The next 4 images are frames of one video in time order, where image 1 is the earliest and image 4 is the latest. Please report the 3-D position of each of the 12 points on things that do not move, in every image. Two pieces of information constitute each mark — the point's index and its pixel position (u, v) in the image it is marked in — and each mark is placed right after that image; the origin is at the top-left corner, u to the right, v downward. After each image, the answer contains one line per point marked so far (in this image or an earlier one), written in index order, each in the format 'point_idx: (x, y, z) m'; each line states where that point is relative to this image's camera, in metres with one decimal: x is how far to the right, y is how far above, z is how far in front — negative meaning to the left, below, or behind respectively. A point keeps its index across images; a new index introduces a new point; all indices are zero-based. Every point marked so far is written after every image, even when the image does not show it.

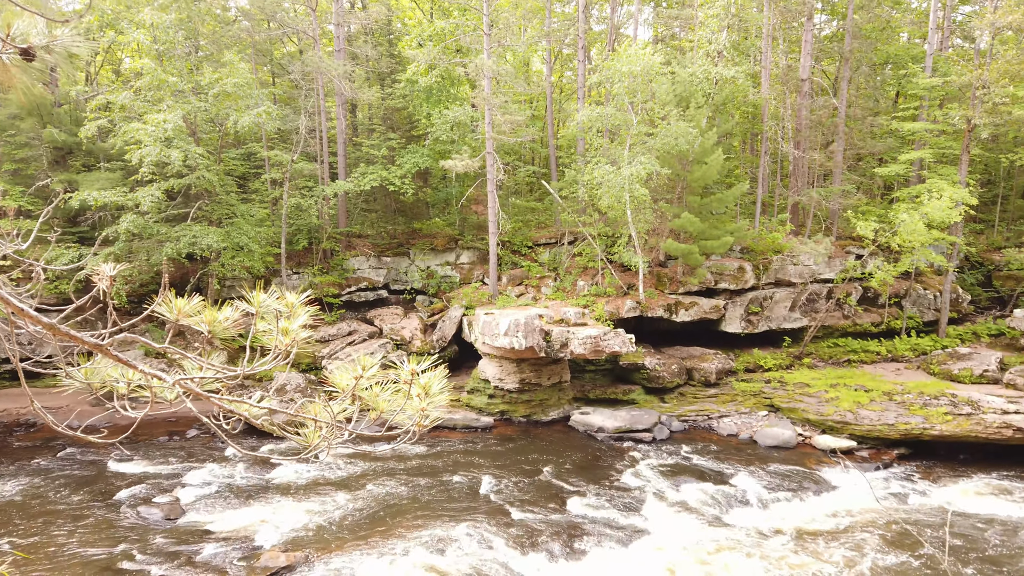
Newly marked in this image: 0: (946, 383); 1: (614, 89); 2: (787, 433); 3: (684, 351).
0: (+11.2, -2.4, +12.1) m
1: (+2.9, +5.7, +13.3) m
2: (+7.3, -3.7, +12.2) m
3: (+4.9, -1.9, +14.7) m
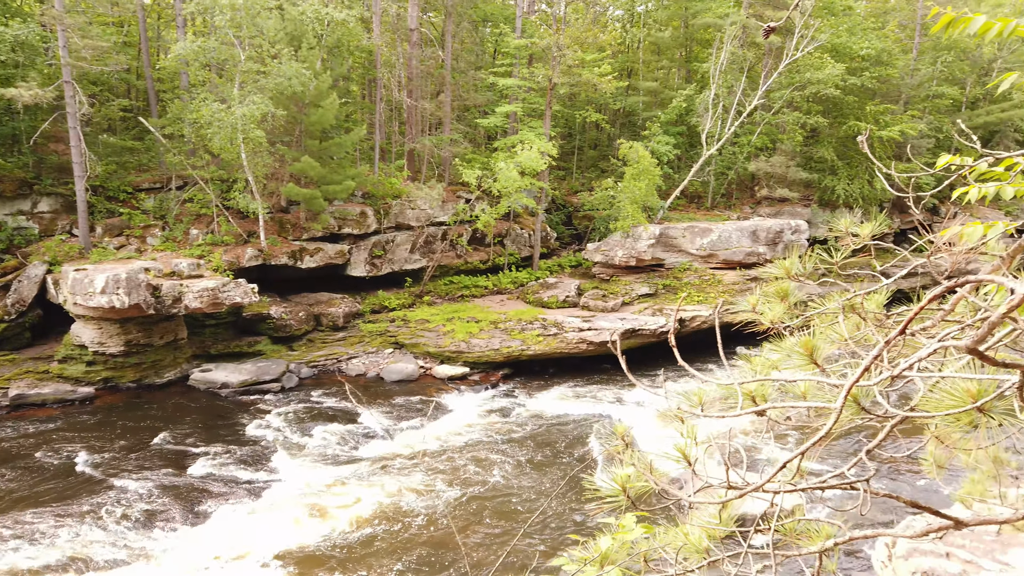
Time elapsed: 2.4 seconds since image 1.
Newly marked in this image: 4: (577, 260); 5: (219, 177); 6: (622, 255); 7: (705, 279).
0: (+0.8, -0.6, +13.8) m
1: (-7.9, +7.1, +12.4) m
2: (-2.9, -2.1, +12.9) m
3: (-6.0, -0.4, +14.6) m
4: (+2.5, +0.9, +15.7) m
5: (-8.5, +3.3, +13.9) m
6: (+3.2, +1.0, +13.8) m
7: (+5.4, +0.3, +13.2) m
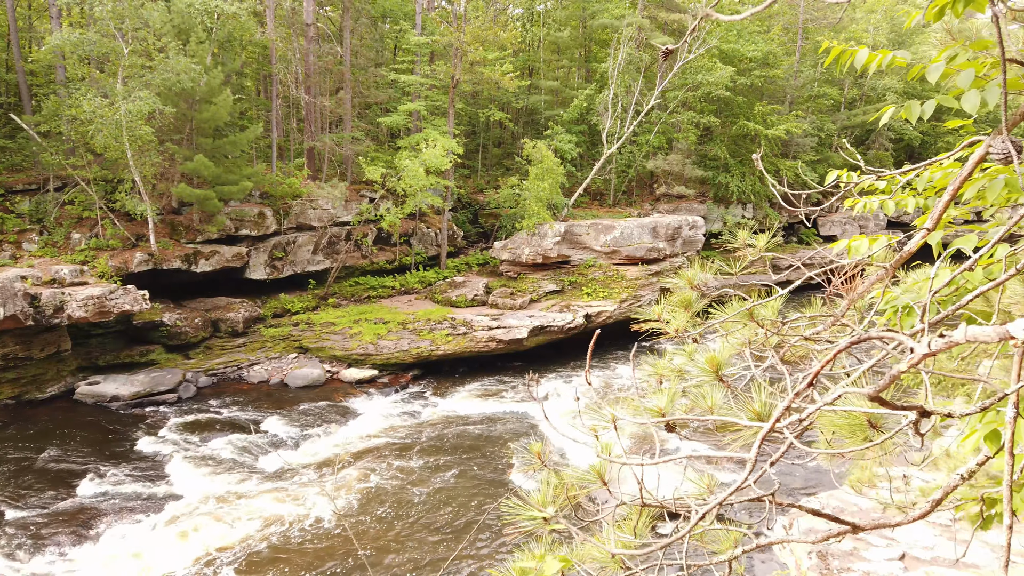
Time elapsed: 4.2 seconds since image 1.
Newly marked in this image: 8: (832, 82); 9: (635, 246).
0: (-1.9, -0.6, +13.8) m
1: (-10.6, +6.9, +11.6) m
2: (-5.5, -2.2, +12.7) m
3: (-8.7, -0.5, +14.0) m
4: (-0.3, +1.0, +15.8) m
5: (-11.2, +3.1, +13.1) m
6: (+0.5, +1.0, +14.0) m
7: (+2.7, +0.4, +13.5) m
8: (+13.5, +8.5, +19.4) m
9: (+3.5, +1.2, +13.6) m
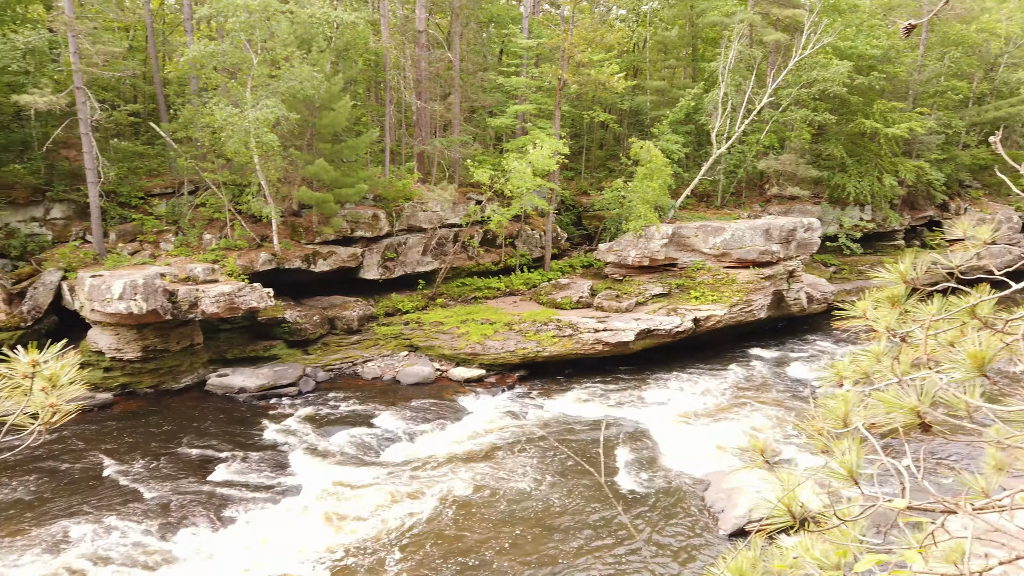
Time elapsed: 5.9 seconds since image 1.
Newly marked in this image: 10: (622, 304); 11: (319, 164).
0: (+1.2, -0.6, +13.9) m
1: (-7.6, +6.9, +12.3) m
2: (-2.5, -2.2, +13.0) m
3: (-5.6, -0.5, +14.6) m
4: (+2.9, +0.9, +15.8) m
5: (-8.1, +3.1, +13.9) m
6: (+3.6, +1.0, +13.9) m
7: (+5.7, +0.3, +13.3) m
8: (+17.0, +8.3, +18.3) m
9: (+6.5, +1.1, +13.3) m
10: (+3.0, -0.4, +13.3) m
11: (-5.3, +3.3, +12.4) m
